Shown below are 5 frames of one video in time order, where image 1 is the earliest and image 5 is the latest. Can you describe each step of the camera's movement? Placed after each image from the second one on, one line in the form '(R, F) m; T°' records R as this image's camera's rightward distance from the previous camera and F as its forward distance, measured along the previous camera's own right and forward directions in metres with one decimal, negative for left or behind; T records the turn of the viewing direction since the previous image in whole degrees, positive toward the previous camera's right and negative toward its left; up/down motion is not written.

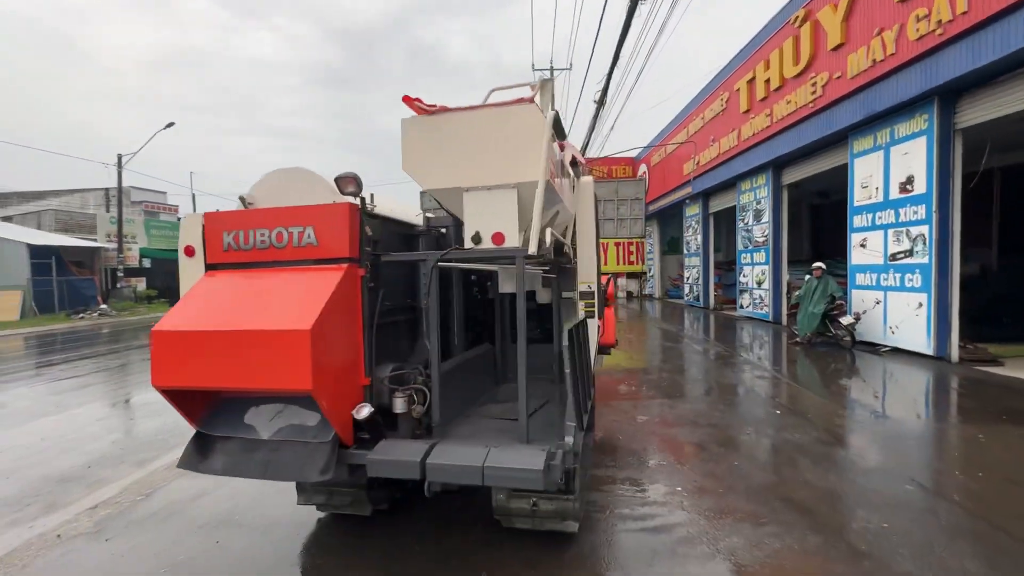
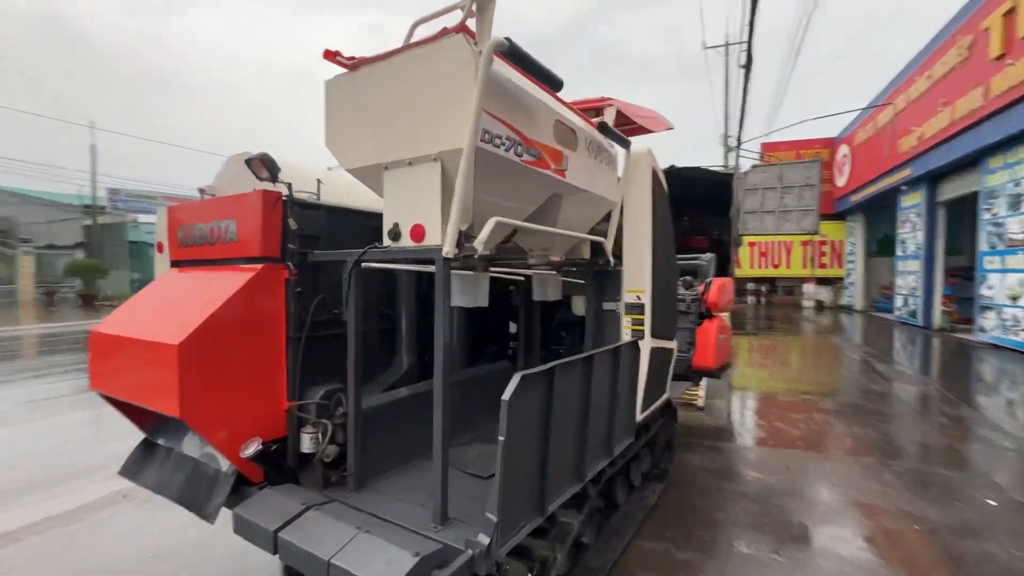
(+1.0, +1.1) m; -20°
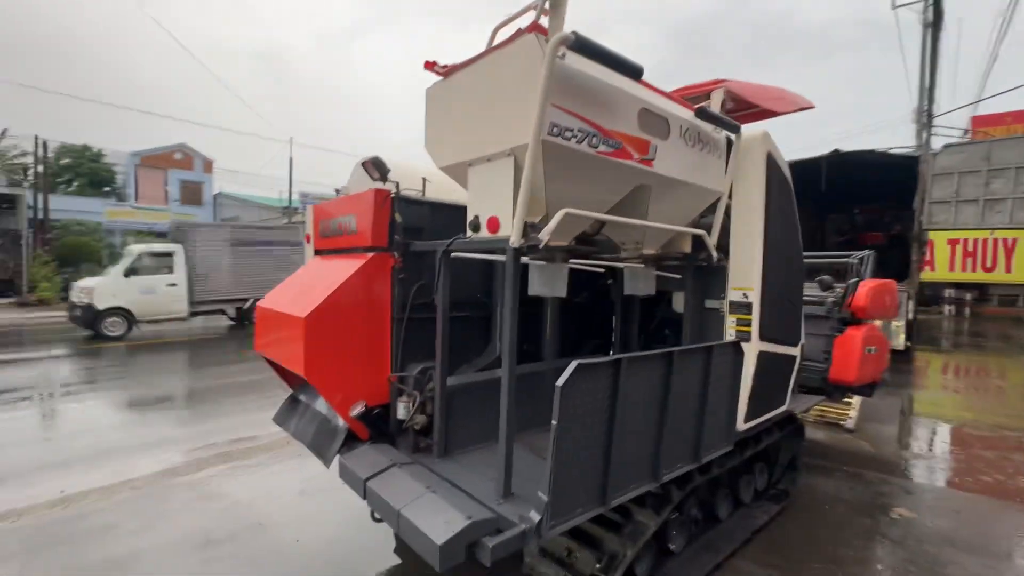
(+0.3, 0.0) m; -17°
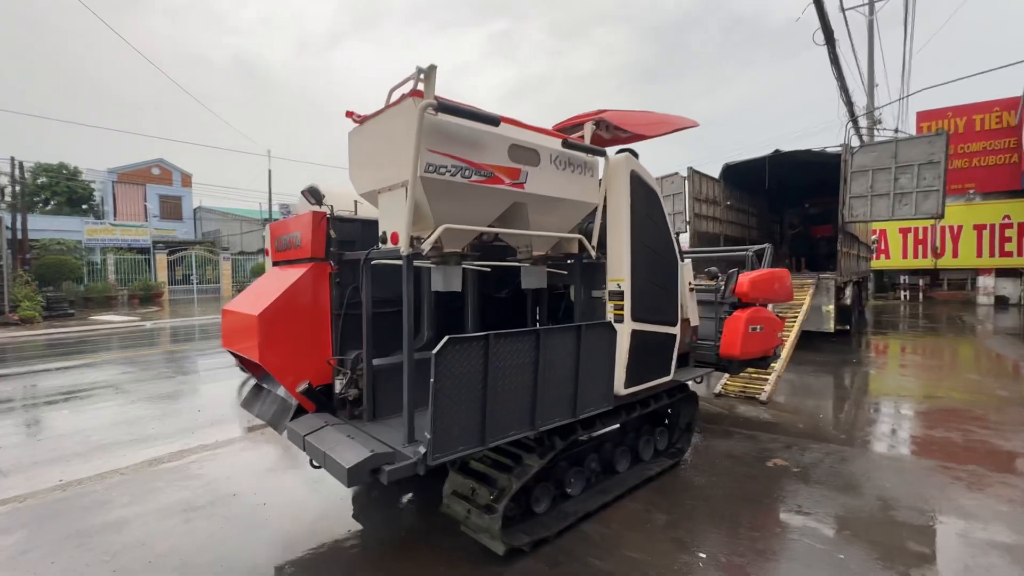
(+0.6, -0.7) m; +1°
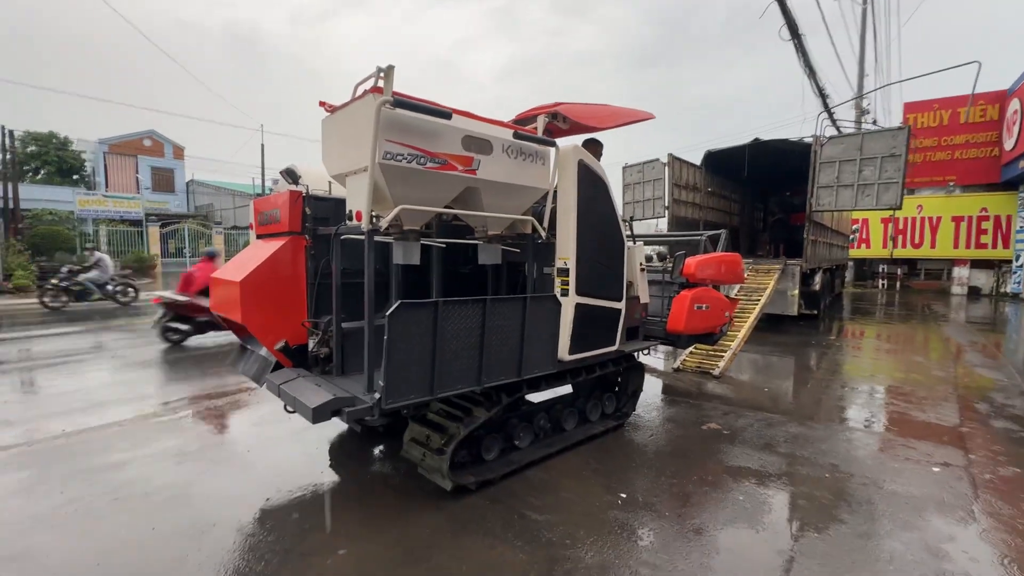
(+0.3, -0.5) m; +1°
